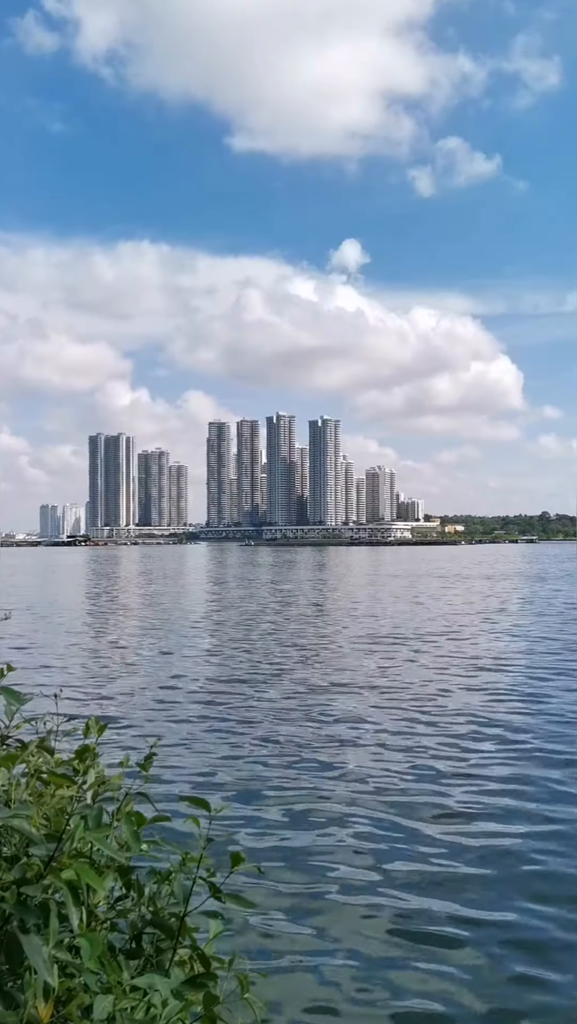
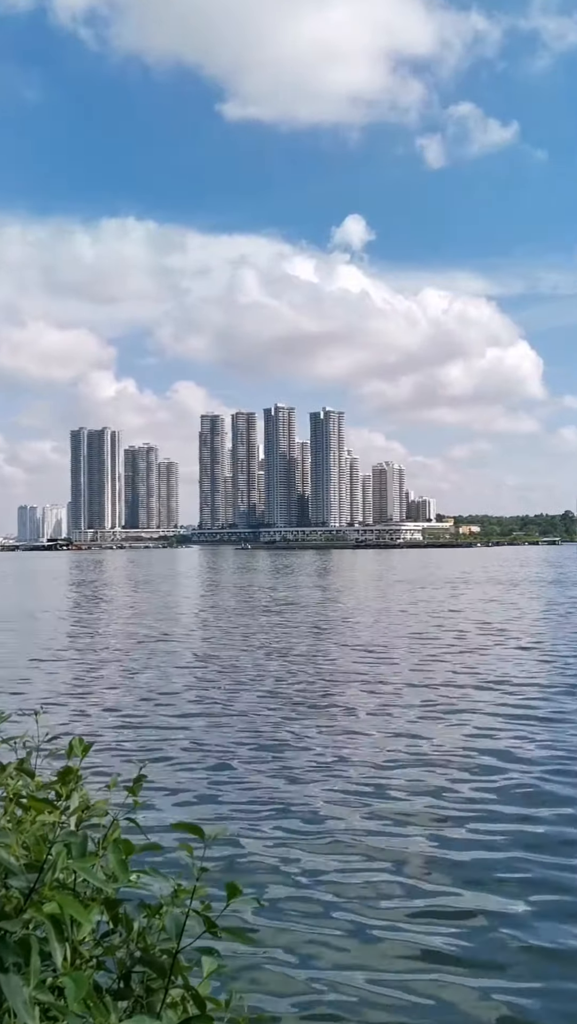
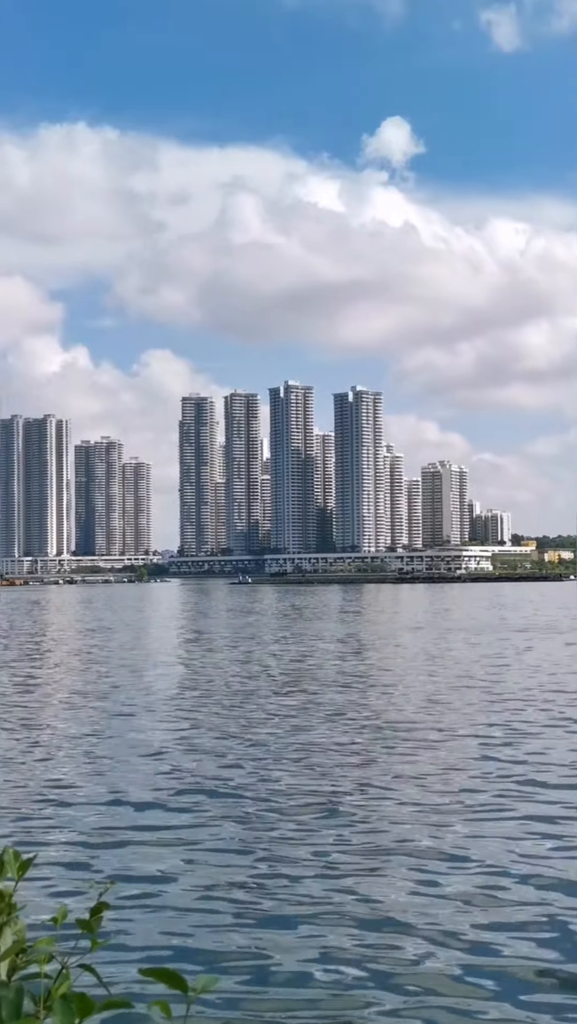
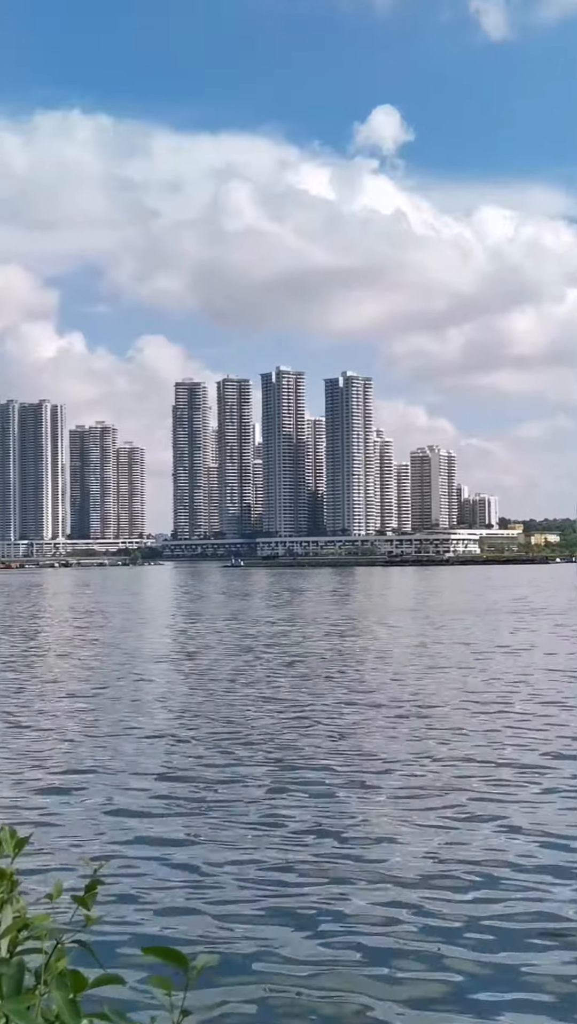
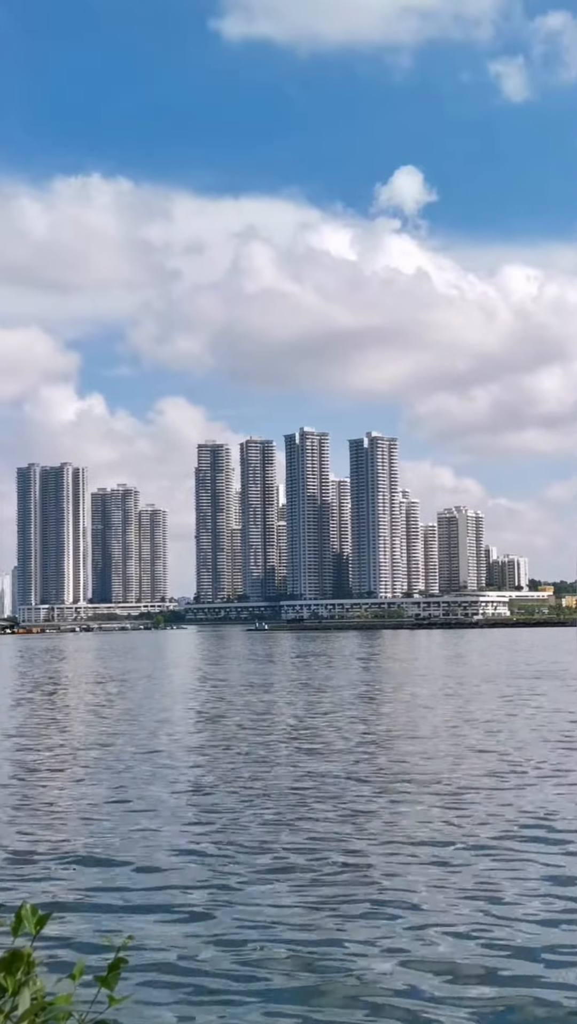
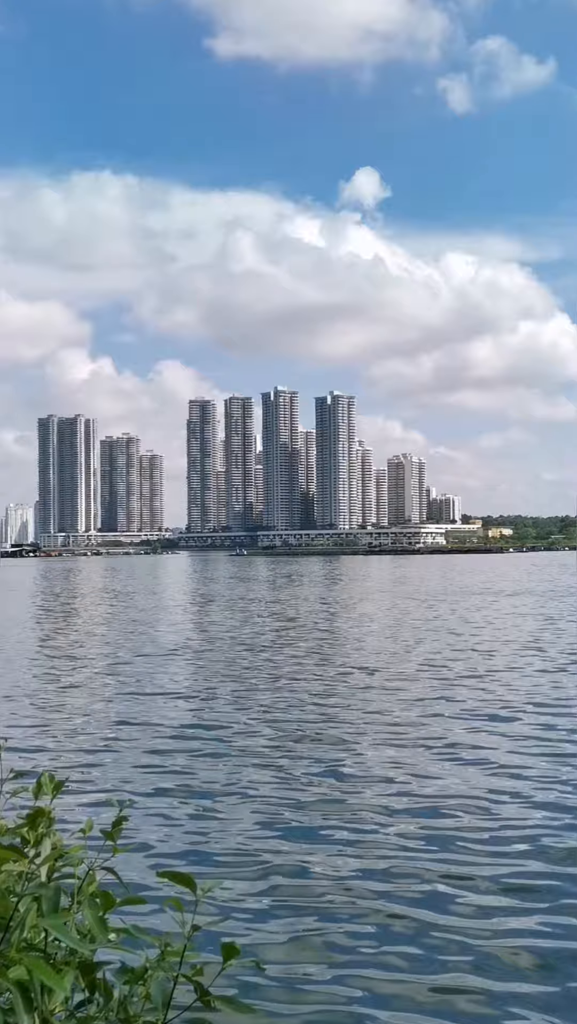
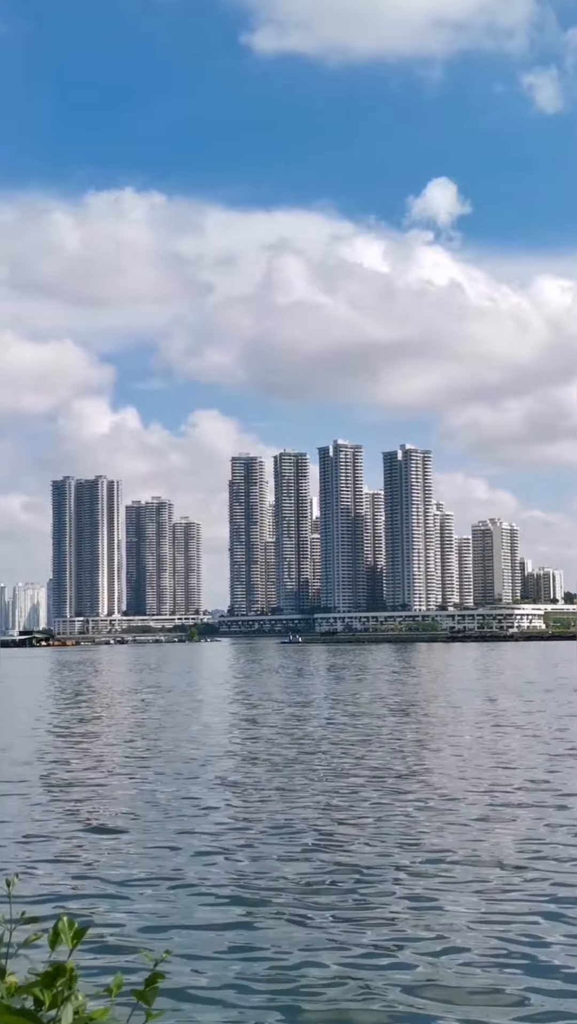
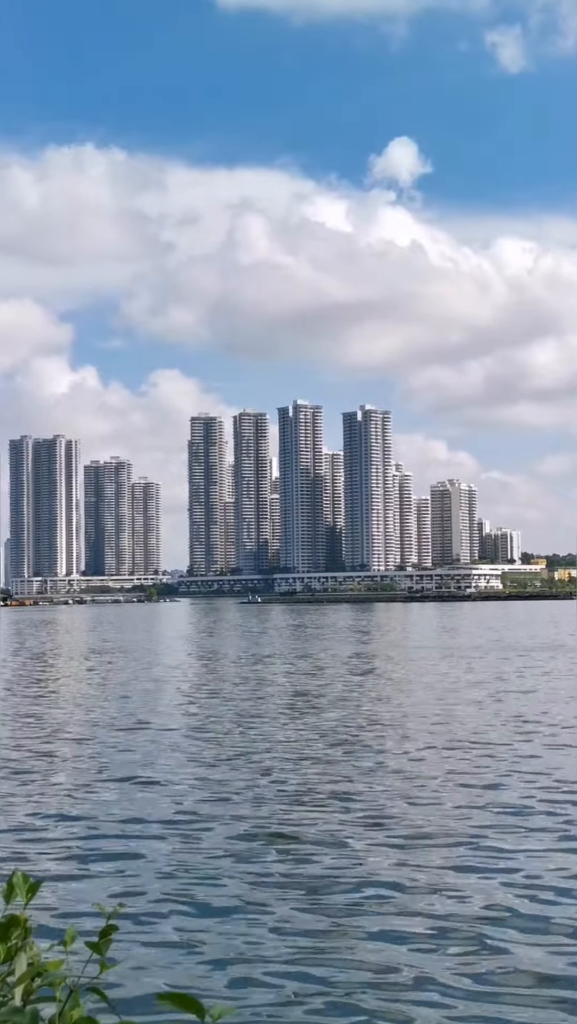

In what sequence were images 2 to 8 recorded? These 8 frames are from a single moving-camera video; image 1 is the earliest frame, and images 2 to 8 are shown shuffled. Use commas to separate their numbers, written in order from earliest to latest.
2, 6, 4, 3, 8, 5, 7
